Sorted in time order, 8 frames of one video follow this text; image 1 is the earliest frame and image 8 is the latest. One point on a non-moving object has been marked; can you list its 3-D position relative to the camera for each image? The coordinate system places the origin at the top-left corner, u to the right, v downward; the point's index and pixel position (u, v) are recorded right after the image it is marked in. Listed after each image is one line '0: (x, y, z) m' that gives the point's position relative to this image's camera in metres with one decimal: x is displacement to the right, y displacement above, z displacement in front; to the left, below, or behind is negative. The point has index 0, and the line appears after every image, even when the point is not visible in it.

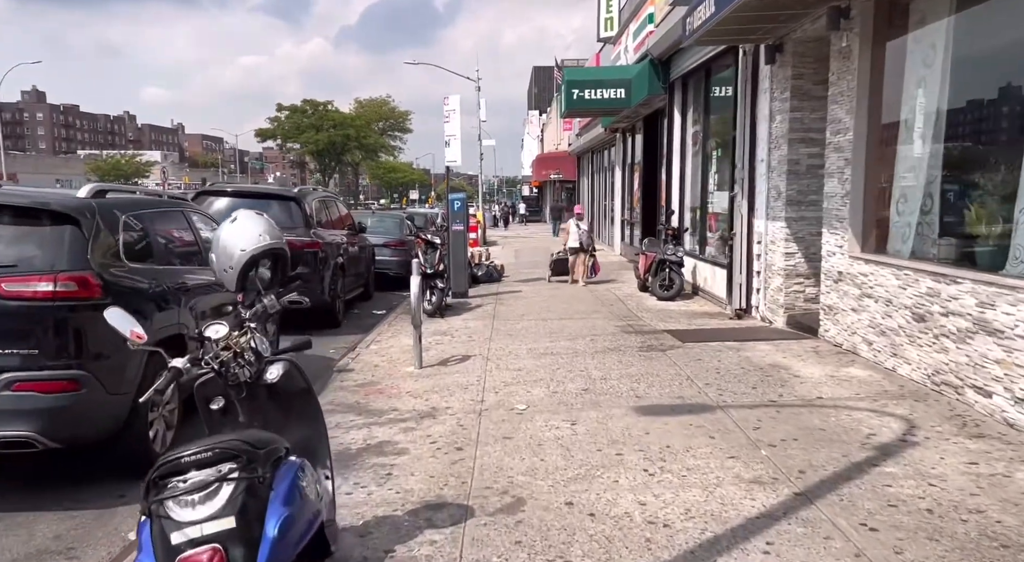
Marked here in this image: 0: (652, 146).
0: (+3.3, +3.2, +19.0) m
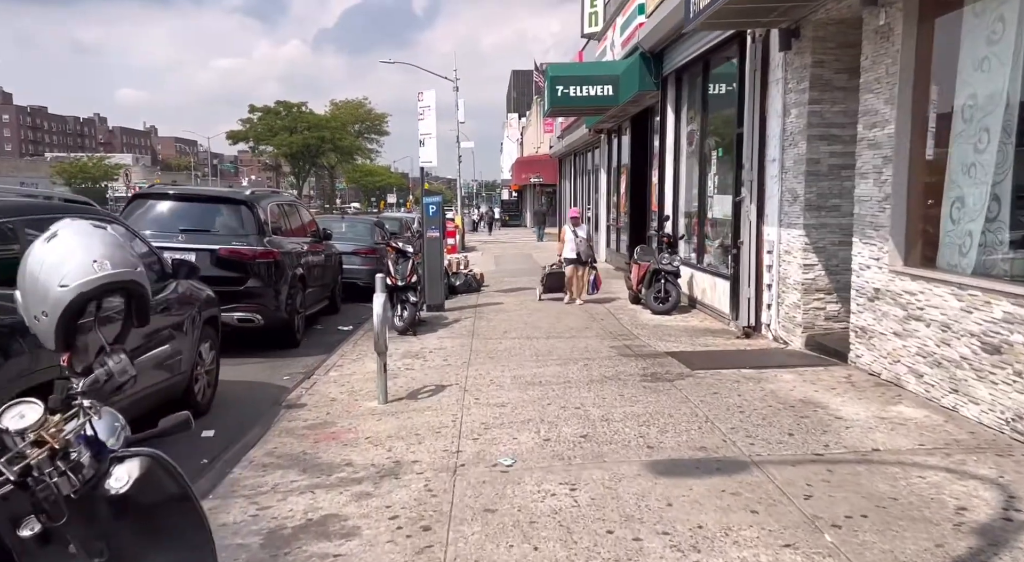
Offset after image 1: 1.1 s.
0: (+2.9, +3.0, +18.0) m
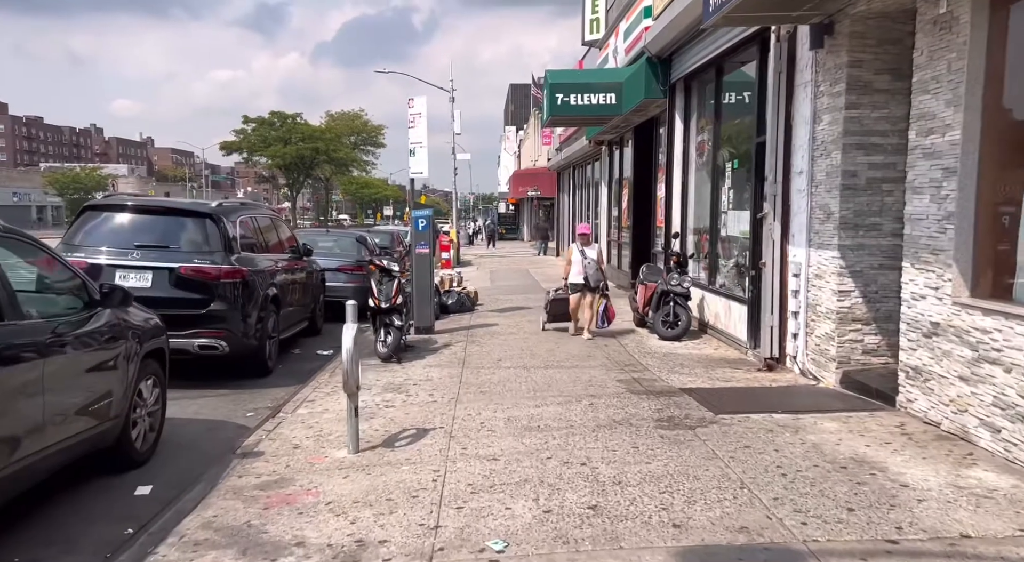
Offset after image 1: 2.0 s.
0: (+2.8, +2.5, +17.0) m
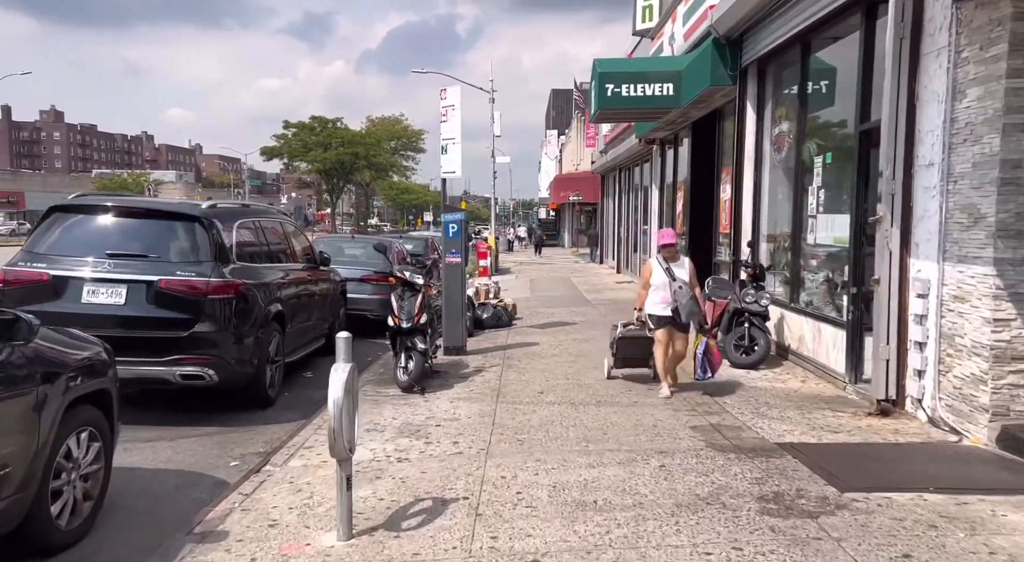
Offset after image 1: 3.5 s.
0: (+3.6, +2.3, +15.3) m
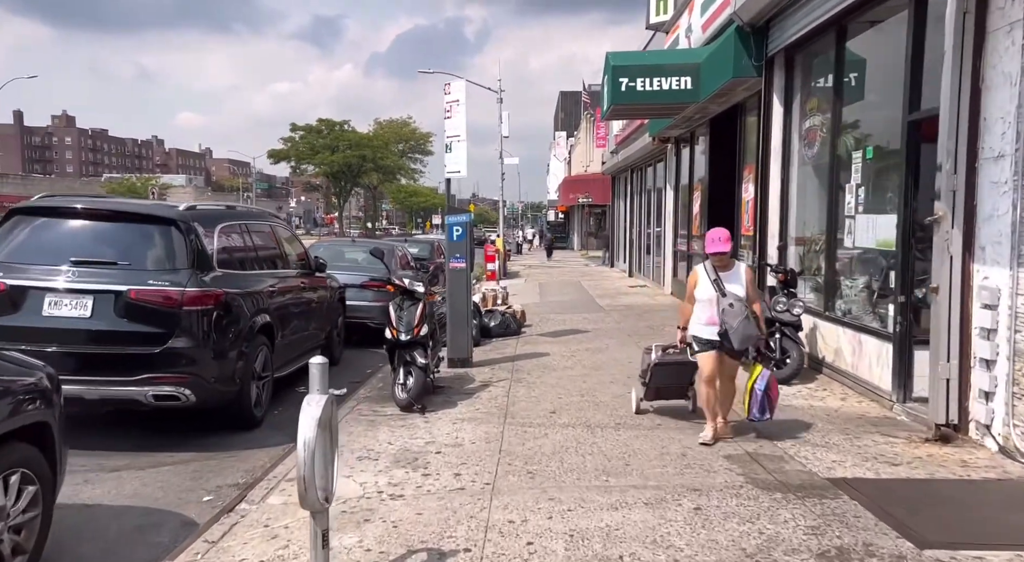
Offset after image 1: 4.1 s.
0: (+3.8, +2.2, +14.6) m
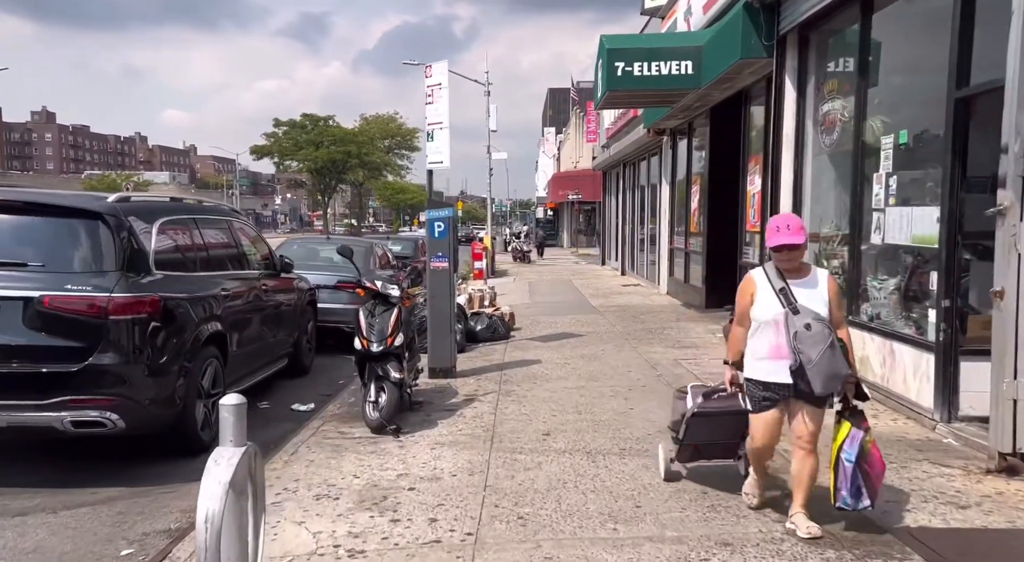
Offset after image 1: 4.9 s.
0: (+3.6, +2.2, +13.7) m
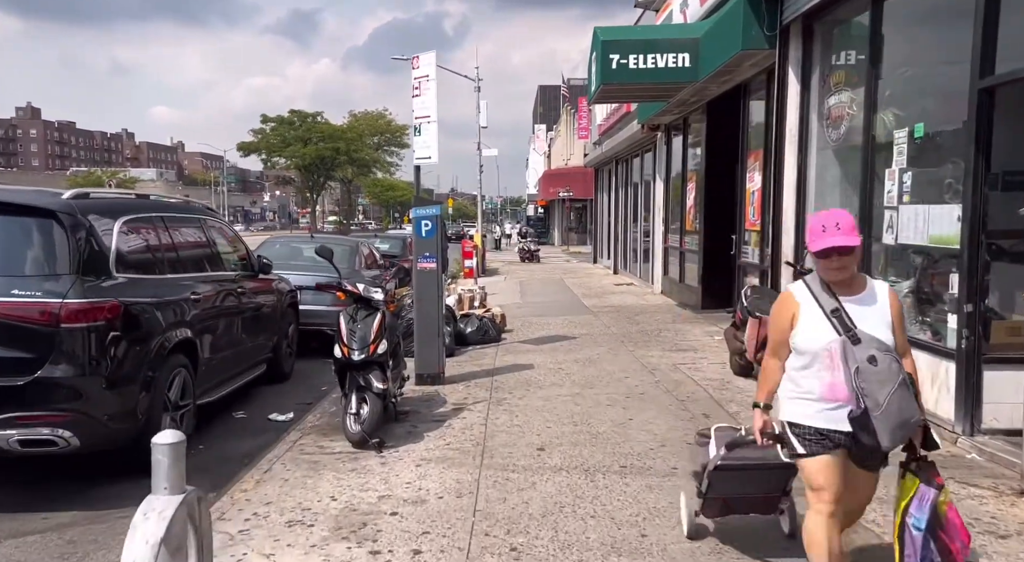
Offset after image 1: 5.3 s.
0: (+3.4, +2.2, +13.3) m
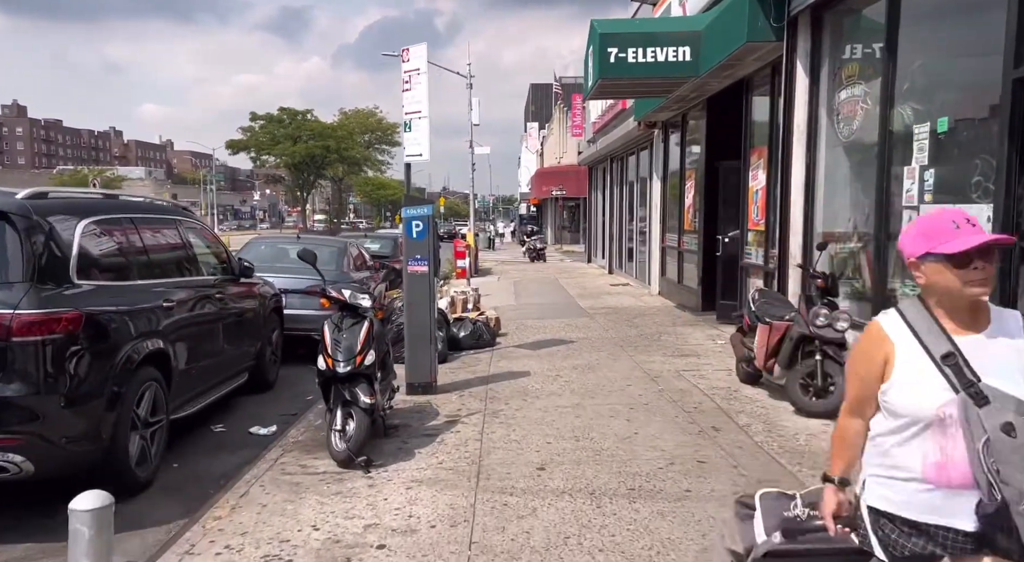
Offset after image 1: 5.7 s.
0: (+3.3, +2.2, +12.9) m
